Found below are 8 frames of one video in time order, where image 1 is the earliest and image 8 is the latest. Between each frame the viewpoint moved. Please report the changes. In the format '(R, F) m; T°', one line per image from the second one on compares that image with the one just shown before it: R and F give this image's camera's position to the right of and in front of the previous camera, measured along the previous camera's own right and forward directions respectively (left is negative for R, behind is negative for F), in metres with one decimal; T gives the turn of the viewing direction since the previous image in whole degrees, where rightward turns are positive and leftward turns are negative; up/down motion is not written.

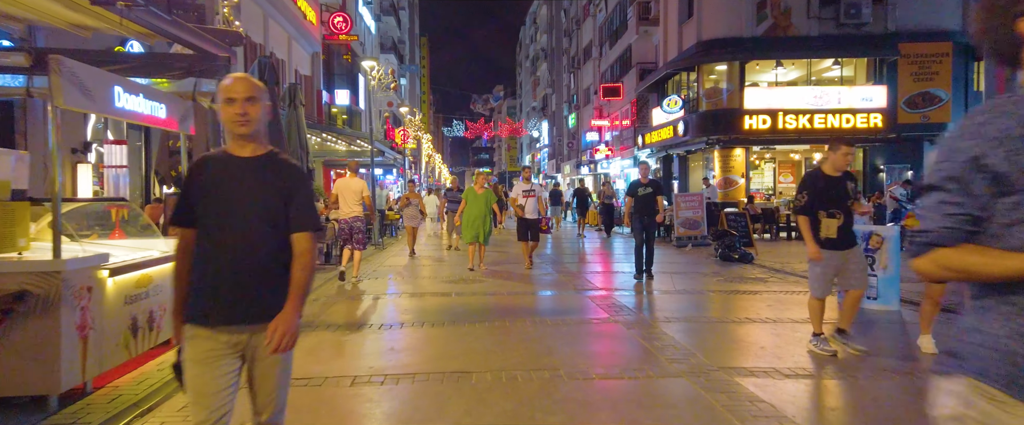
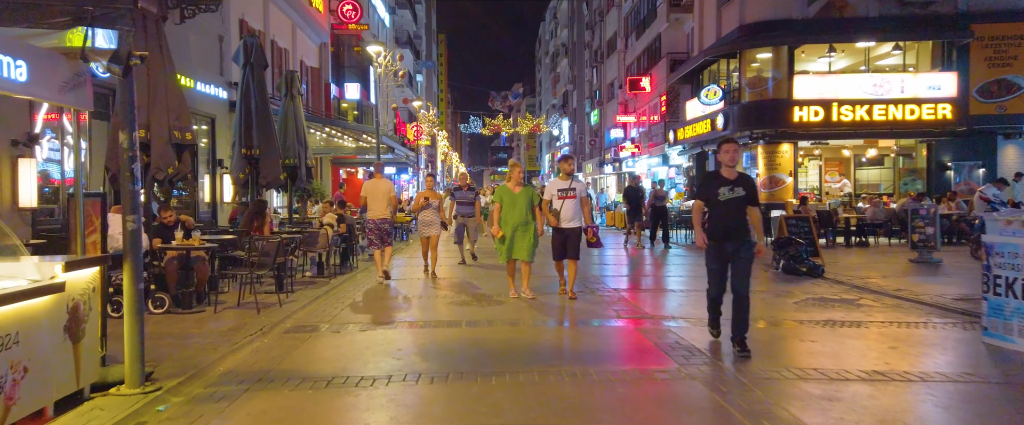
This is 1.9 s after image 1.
(-0.1, +2.1) m; -1°
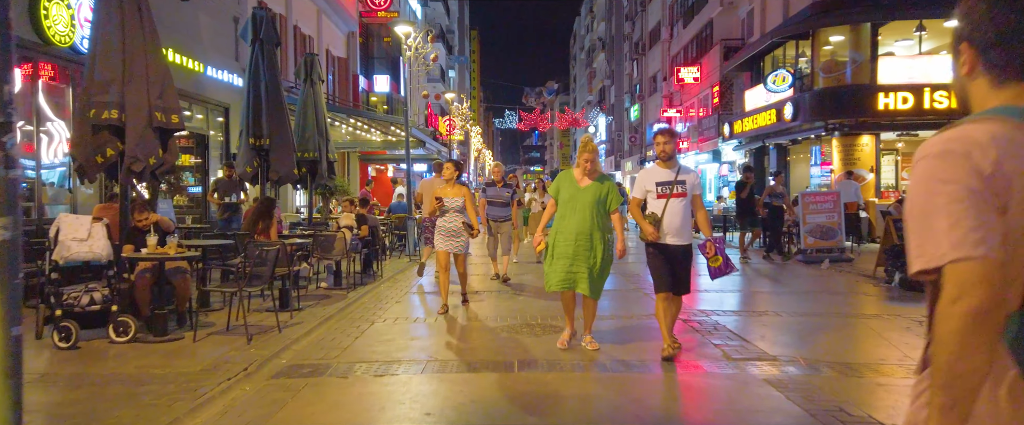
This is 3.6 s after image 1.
(-0.3, +2.0) m; -2°
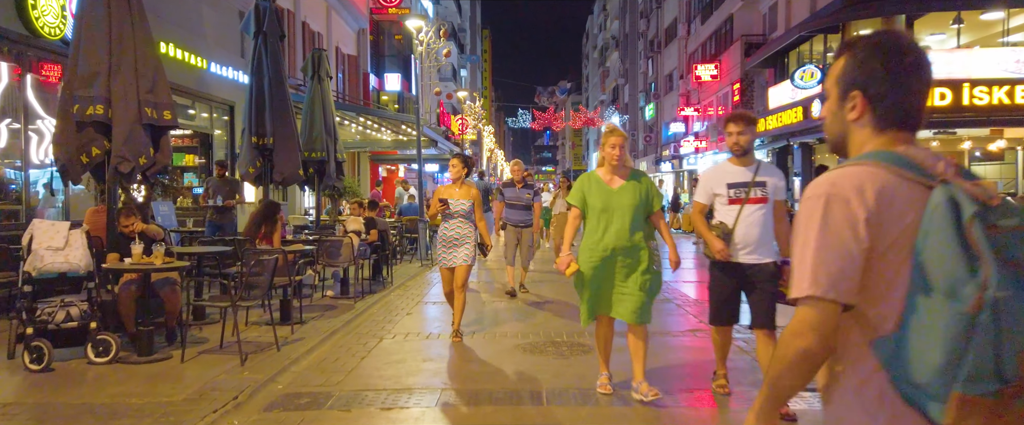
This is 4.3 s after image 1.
(-0.1, +0.7) m; -1°
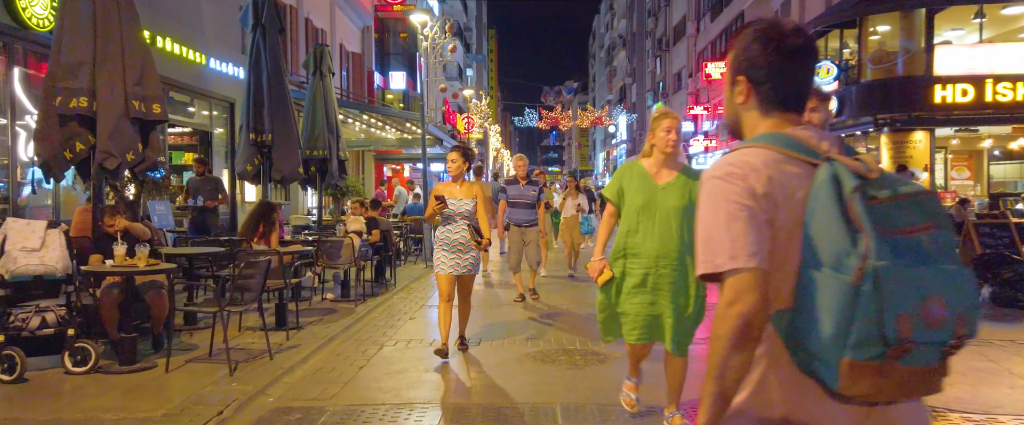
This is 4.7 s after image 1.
(0.0, +0.4) m; 0°
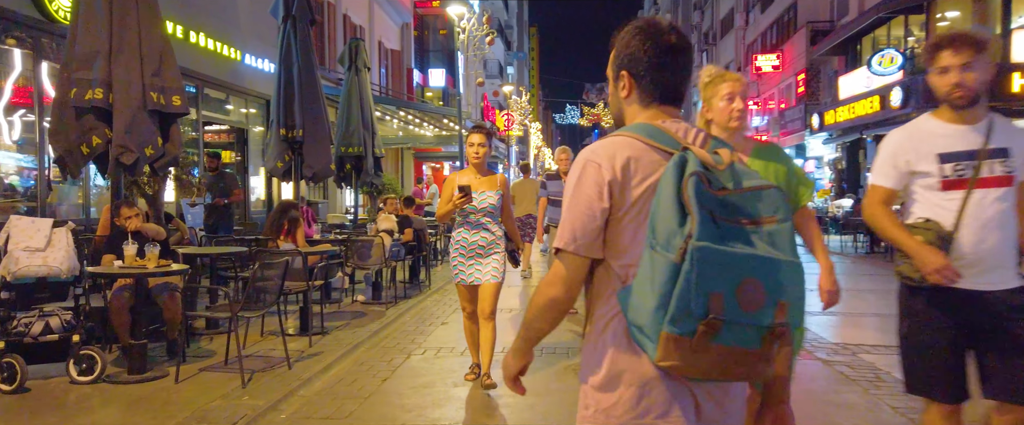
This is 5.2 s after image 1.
(0.0, +0.6) m; -3°
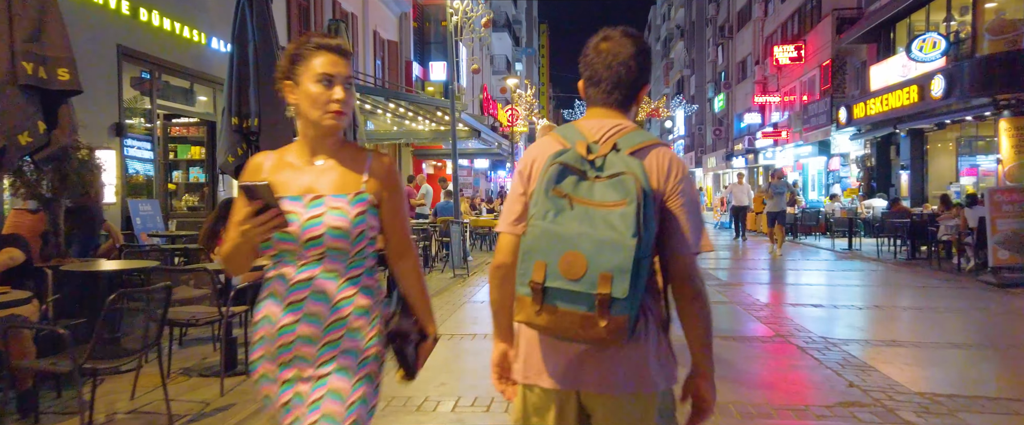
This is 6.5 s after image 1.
(+0.2, +1.5) m; -1°
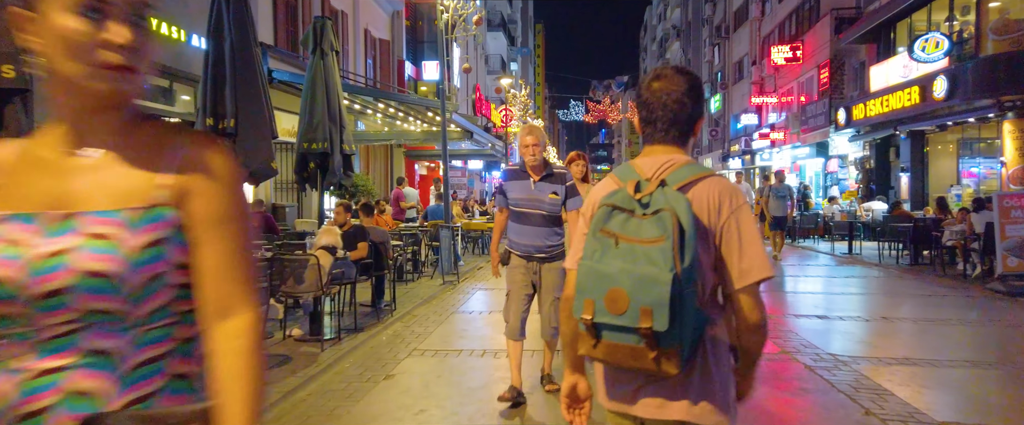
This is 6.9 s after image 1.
(+0.1, +0.4) m; 0°
